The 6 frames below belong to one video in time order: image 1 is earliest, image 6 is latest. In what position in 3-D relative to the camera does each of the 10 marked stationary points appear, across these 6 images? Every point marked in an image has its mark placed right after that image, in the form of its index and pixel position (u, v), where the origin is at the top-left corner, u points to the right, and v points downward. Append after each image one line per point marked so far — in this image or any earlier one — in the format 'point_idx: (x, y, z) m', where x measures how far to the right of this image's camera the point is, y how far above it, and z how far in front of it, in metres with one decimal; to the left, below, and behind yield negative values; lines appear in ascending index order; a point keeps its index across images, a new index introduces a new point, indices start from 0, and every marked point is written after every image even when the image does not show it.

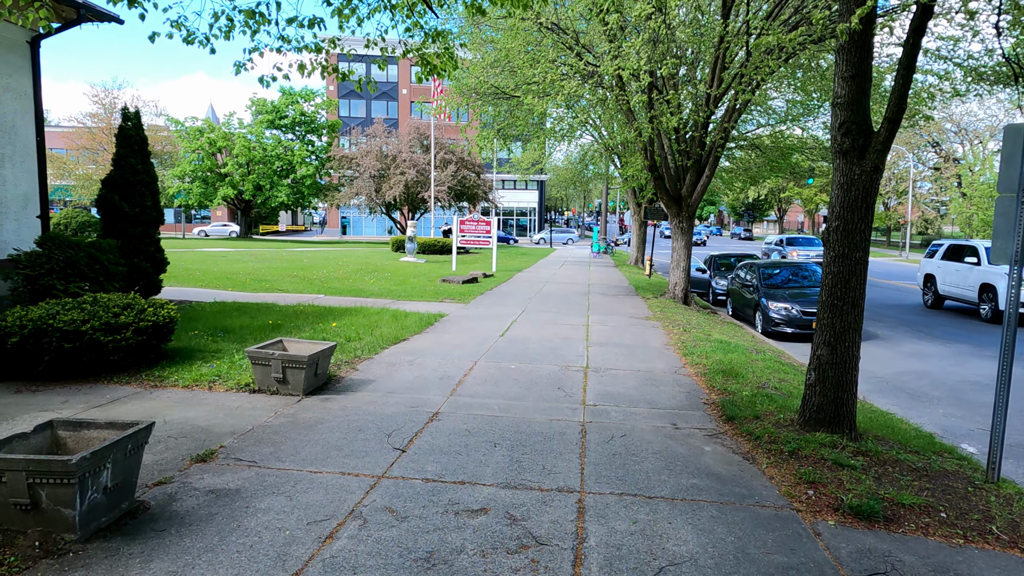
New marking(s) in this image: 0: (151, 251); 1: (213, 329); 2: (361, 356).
0: (-6.0, +0.6, +11.0) m
1: (-3.8, -0.5, +8.4) m
2: (-1.7, -0.8, +7.3) m
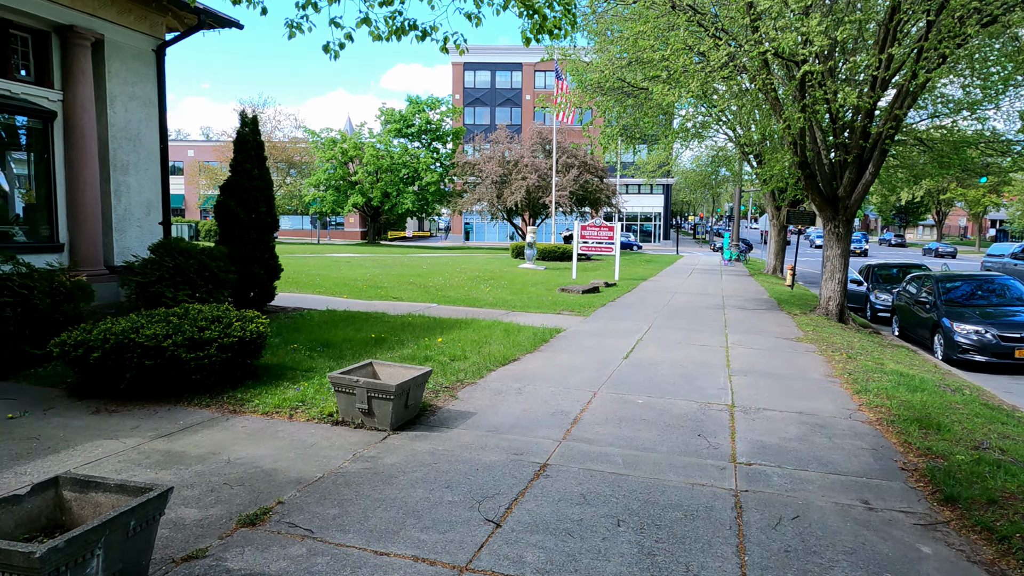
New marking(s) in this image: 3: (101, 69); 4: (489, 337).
0: (-4.0, +0.5, +10.8) m
1: (-2.4, -0.7, +7.9) m
2: (-0.5, -0.9, +6.4) m
3: (-5.7, +3.0, +9.2) m
4: (-0.3, -0.7, +9.0) m
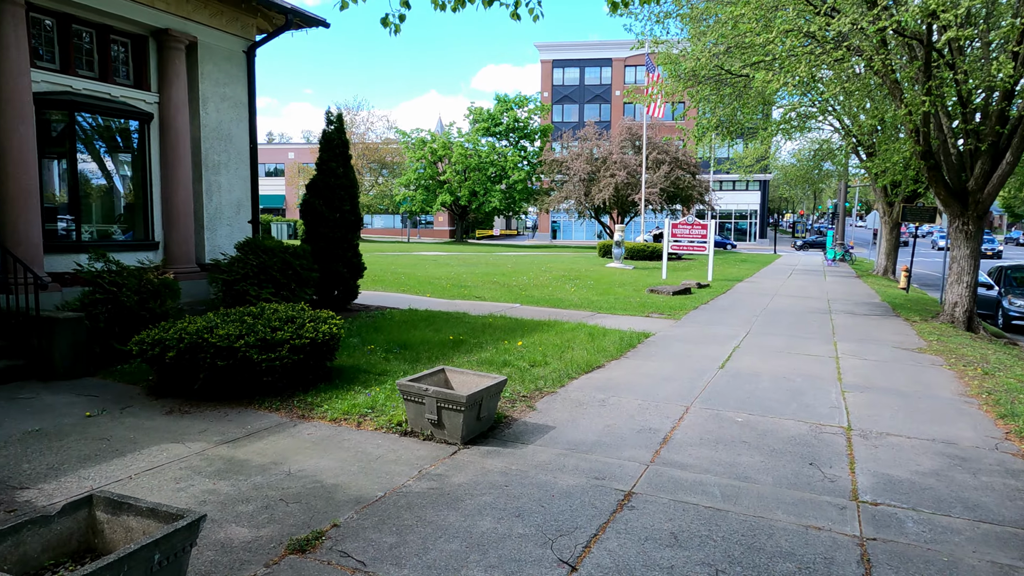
0: (-2.6, +0.5, +10.8) m
1: (-1.4, -0.6, +7.7) m
2: (+0.3, -0.9, +6.0) m
3: (-4.5, +3.1, +9.4) m
4: (+0.8, -0.7, +8.5) m
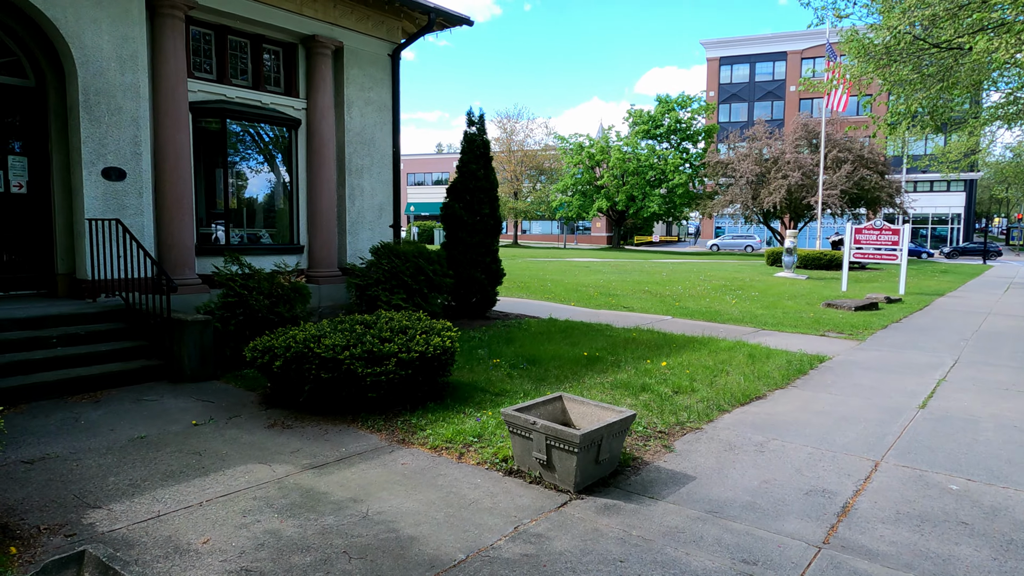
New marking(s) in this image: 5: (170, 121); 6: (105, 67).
0: (-0.4, +0.4, +10.4) m
1: (+0.1, -0.7, +7.0) m
2: (+1.3, -1.0, +5.0) m
3: (-2.5, +3.0, +9.5) m
4: (+2.4, -0.8, +7.3) m
5: (-3.9, +1.9, +7.6) m
6: (-4.3, +2.3, +7.0) m
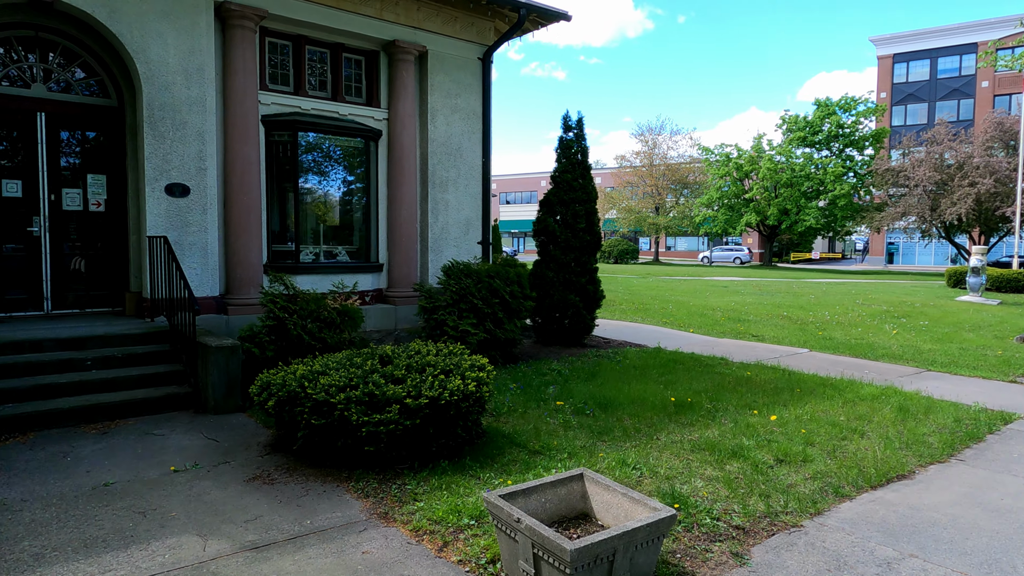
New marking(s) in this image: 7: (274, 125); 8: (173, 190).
0: (+1.0, +0.1, +9.2) m
1: (+0.7, -1.0, +5.8) m
2: (+1.4, -1.2, +3.6) m
3: (-1.2, +2.7, +8.9) m
4: (+3.0, -1.1, +5.6) m
5: (-3.0, +1.7, +7.3) m
6: (-3.5, +2.1, +6.9) m
7: (-2.8, +1.9, +7.8) m
8: (-3.5, +1.0, +6.9) m
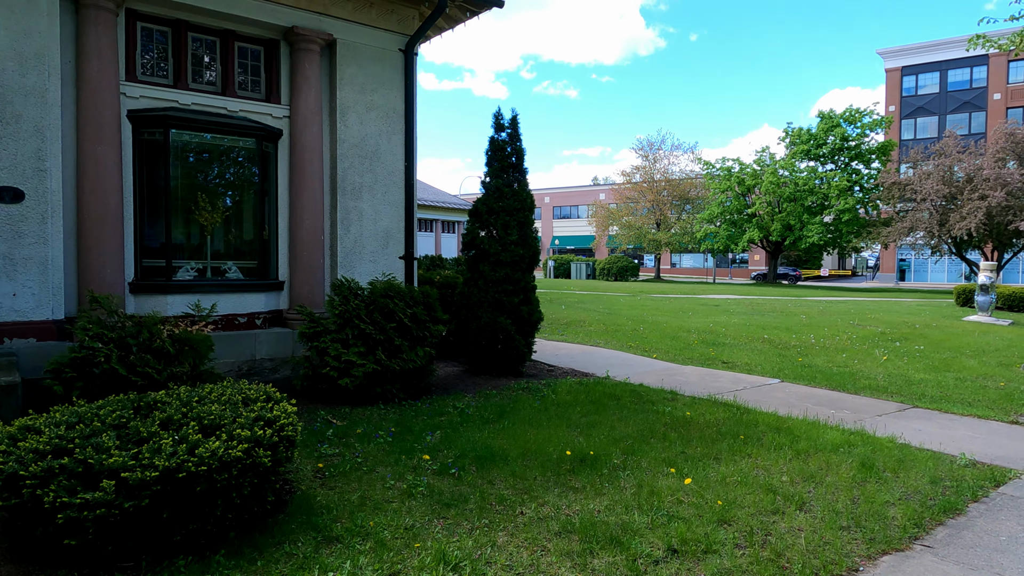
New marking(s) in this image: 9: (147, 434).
0: (+0.1, -0.2, +8.1) m
1: (-0.3, -1.2, +4.7) m
2: (+0.4, -1.3, +2.4) m
3: (-2.1, +2.5, +7.8) m
4: (+2.0, -1.3, +4.4) m
5: (-4.0, +1.5, +6.3) m
6: (-4.5, +1.9, +5.9) m
7: (-3.7, +1.7, +6.7) m
8: (-4.5, +0.8, +5.9) m
9: (-1.7, -0.7, +3.2) m
